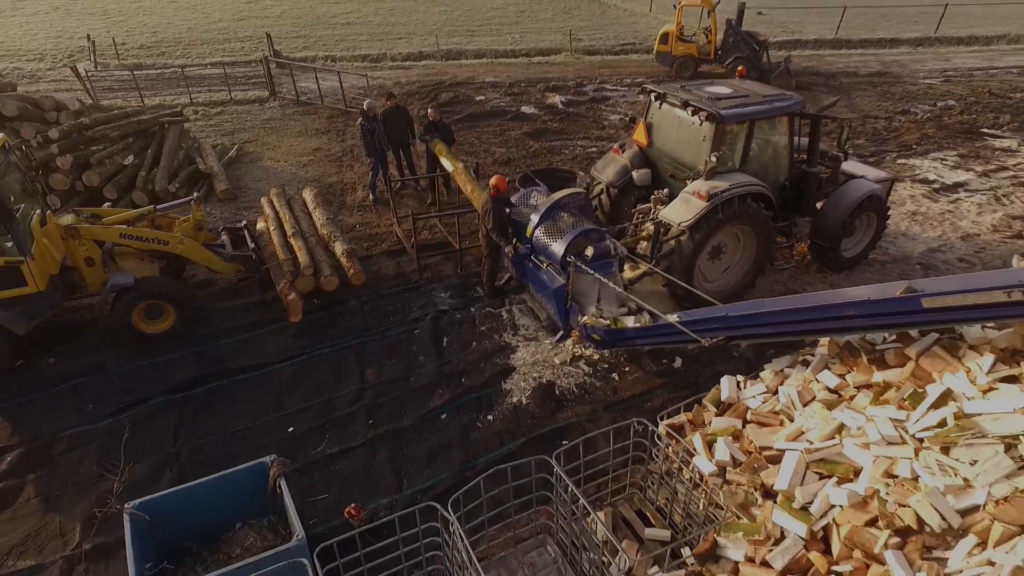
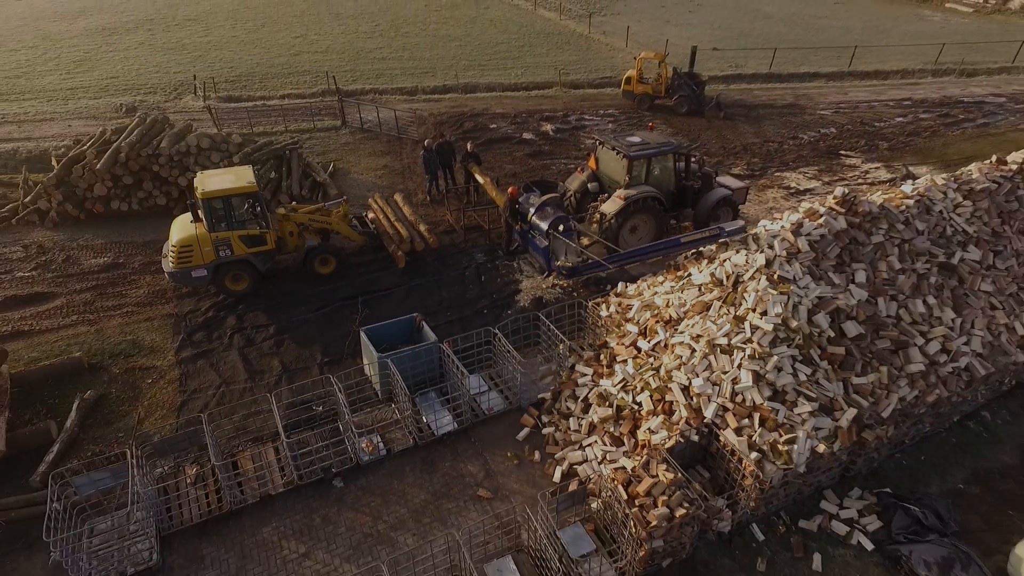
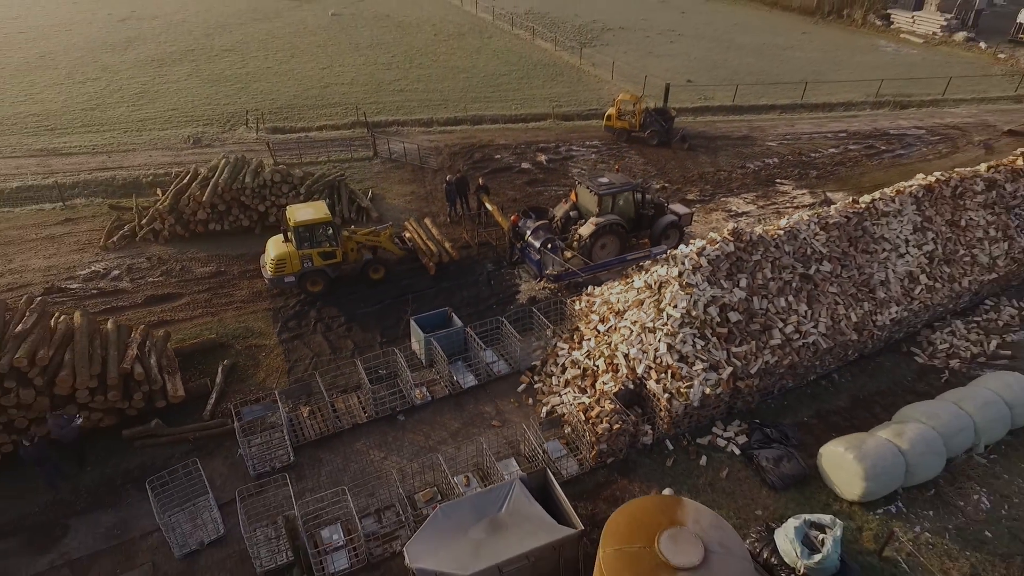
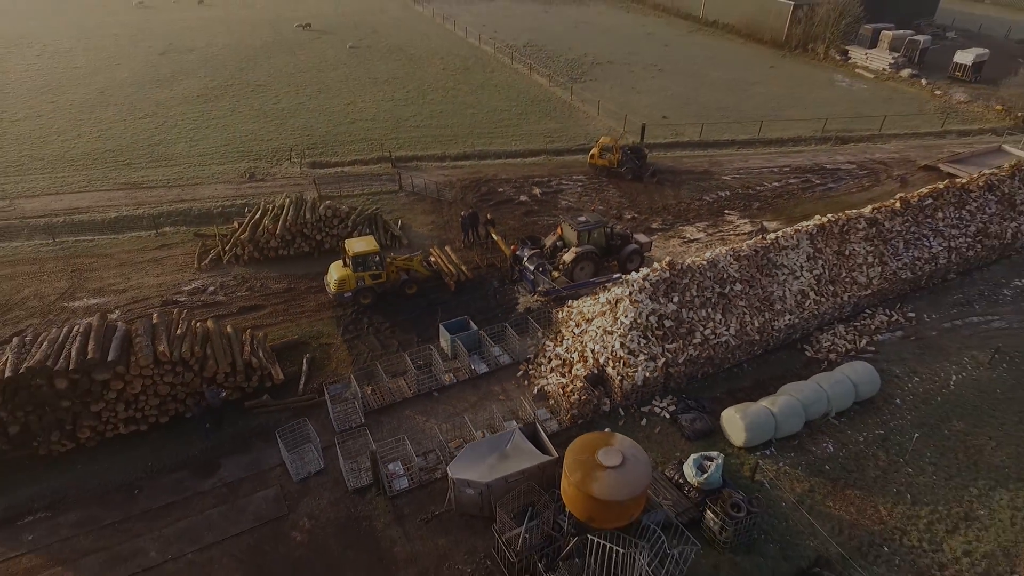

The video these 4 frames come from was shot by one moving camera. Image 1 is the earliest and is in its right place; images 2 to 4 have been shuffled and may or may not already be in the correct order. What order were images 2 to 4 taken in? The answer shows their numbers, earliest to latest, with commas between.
2, 3, 4
